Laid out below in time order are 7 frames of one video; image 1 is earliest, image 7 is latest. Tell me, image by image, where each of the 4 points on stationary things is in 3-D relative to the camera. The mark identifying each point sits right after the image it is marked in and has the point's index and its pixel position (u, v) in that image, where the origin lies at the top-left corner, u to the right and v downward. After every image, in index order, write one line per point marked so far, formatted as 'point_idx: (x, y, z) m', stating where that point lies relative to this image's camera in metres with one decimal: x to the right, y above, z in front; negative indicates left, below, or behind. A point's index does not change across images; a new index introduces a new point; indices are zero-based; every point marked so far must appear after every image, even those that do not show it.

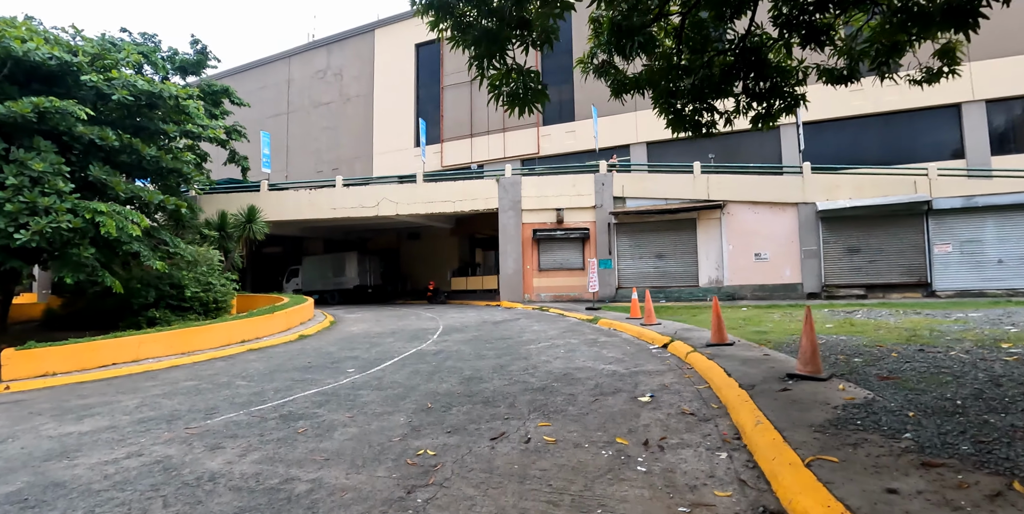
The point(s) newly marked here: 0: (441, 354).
0: (-1.3, -1.9, +10.3) m
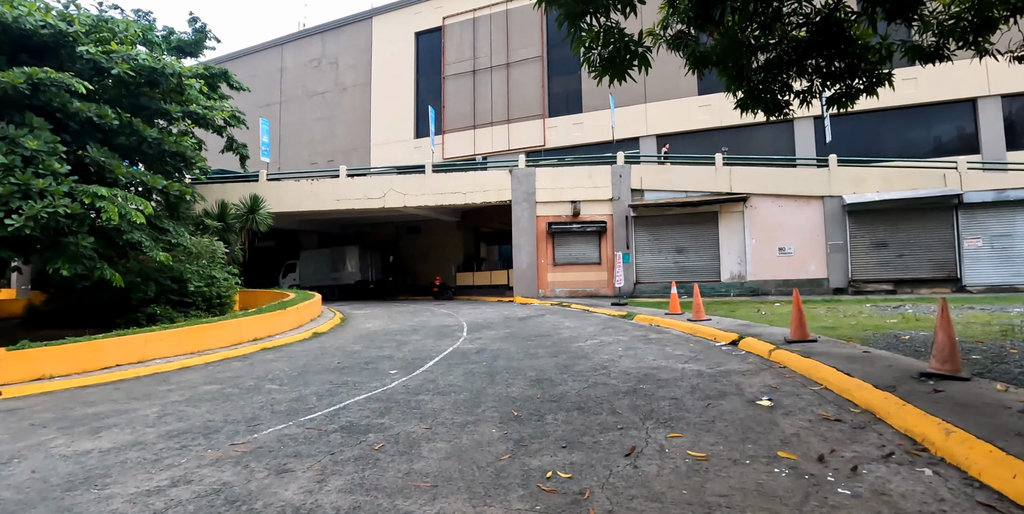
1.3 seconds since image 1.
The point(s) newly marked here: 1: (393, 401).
0: (-0.4, -1.7, +9.5) m
1: (-1.4, -1.8, +6.5) m
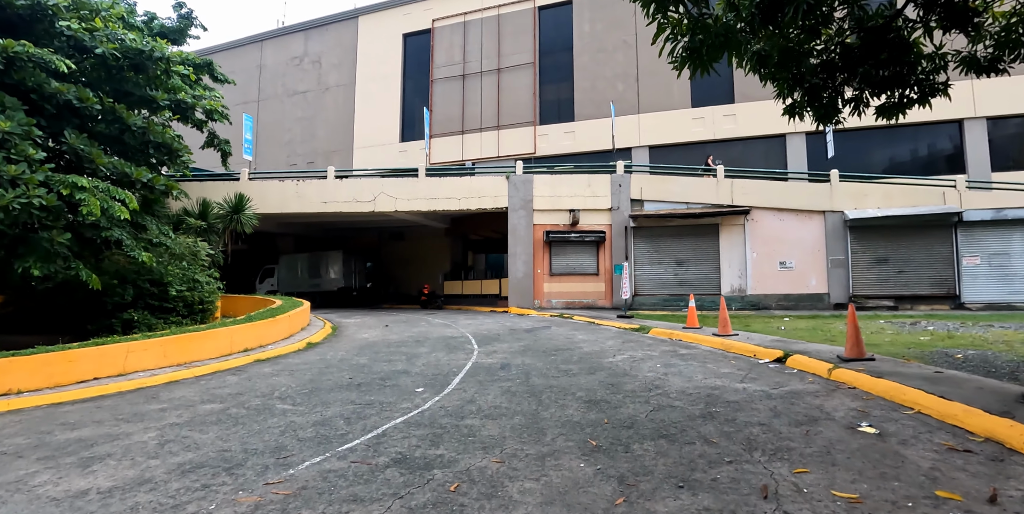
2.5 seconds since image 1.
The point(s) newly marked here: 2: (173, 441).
0: (+0.1, -1.8, +8.8) m
1: (-0.7, -1.8, +5.7) m
2: (-3.6, -2.0, +5.6) m
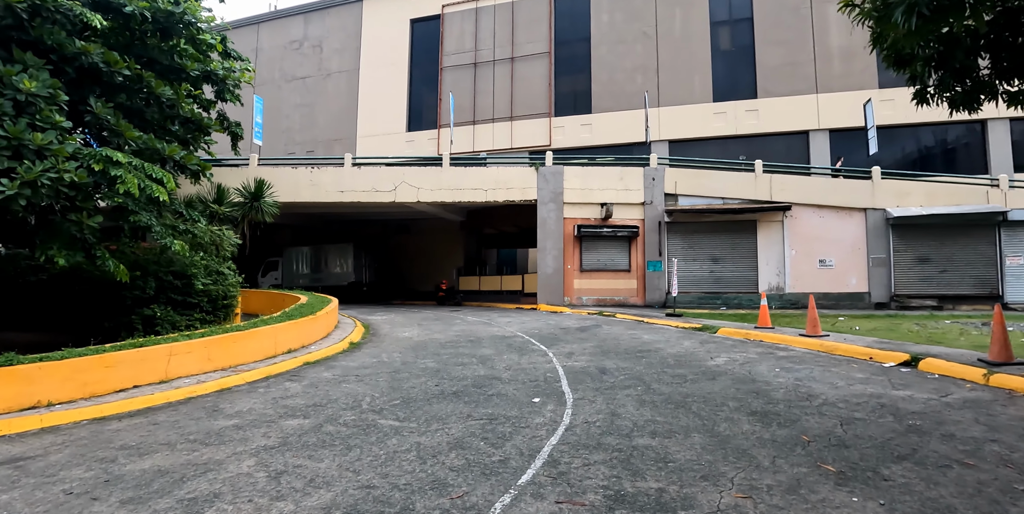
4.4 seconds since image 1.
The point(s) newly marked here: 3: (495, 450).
0: (+1.6, -1.7, +7.9) m
1: (+0.9, -1.7, +4.8) m
2: (-1.9, -1.8, +4.5) m
3: (-0.2, -1.8, +4.9) m
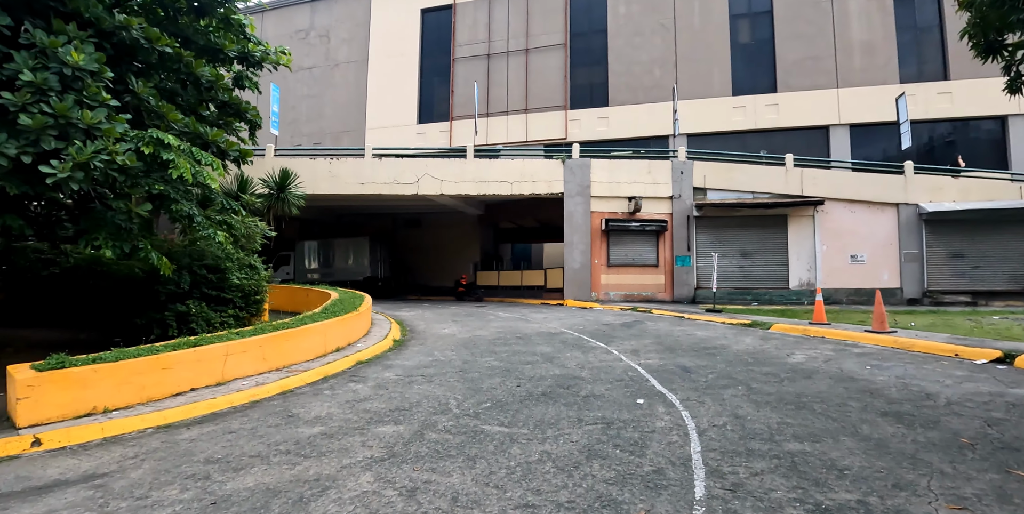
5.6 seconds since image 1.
0: (+2.7, -1.6, +7.5) m
1: (+2.1, -1.6, +4.3) m
2: (-0.7, -1.7, +4.0) m
3: (+1.0, -1.7, +4.4) m
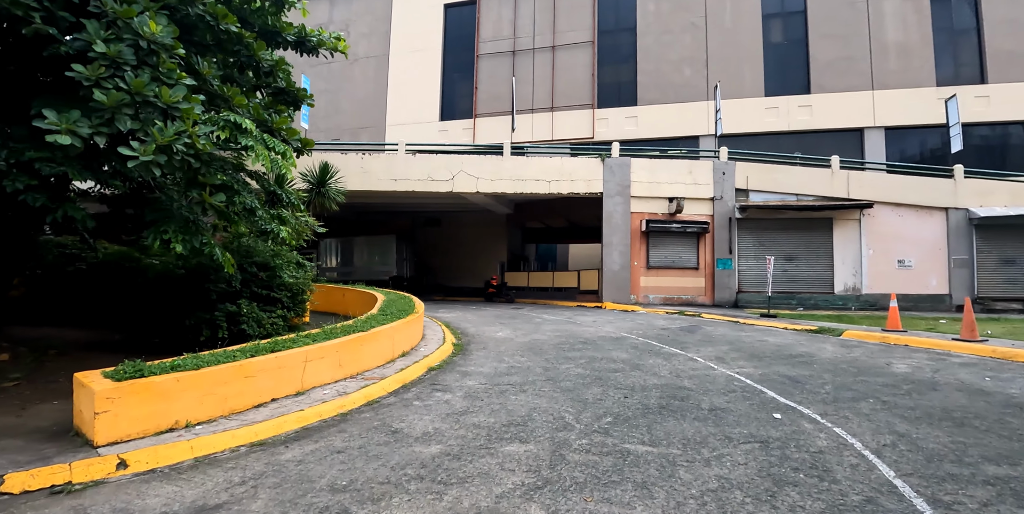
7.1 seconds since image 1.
0: (+3.9, -1.7, +6.9) m
1: (+3.4, -1.7, +3.8) m
2: (+0.6, -1.7, +3.4) m
3: (+2.4, -1.7, +3.8) m
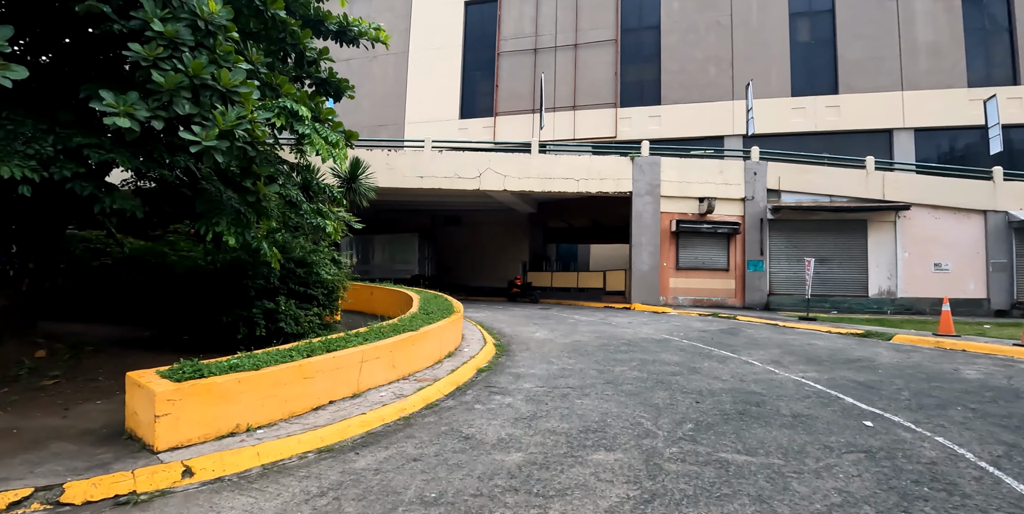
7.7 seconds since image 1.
0: (+4.7, -1.7, +6.6) m
1: (+4.2, -1.6, +3.5) m
2: (+1.3, -1.7, +3.1) m
3: (+3.1, -1.7, +3.5) m
